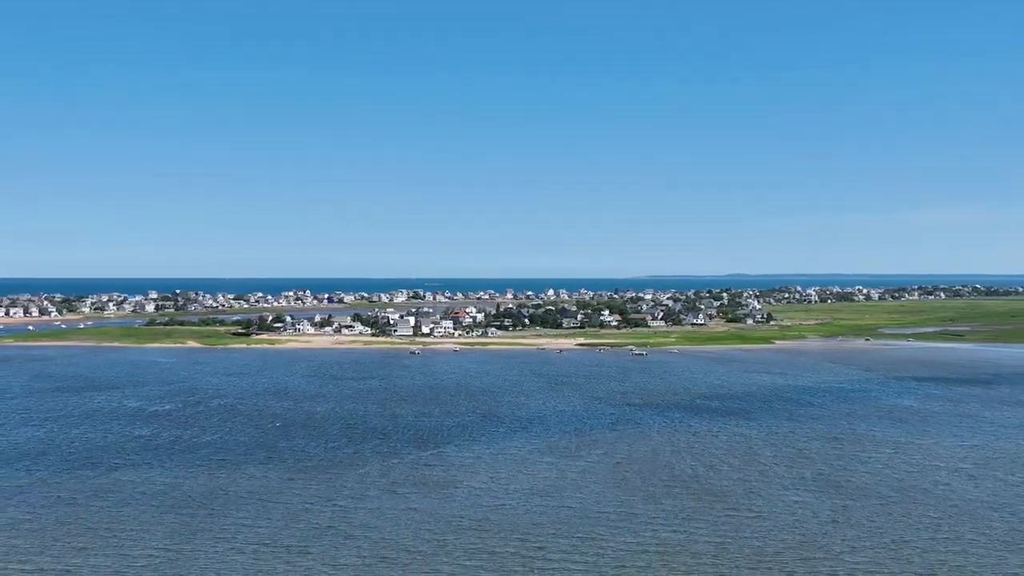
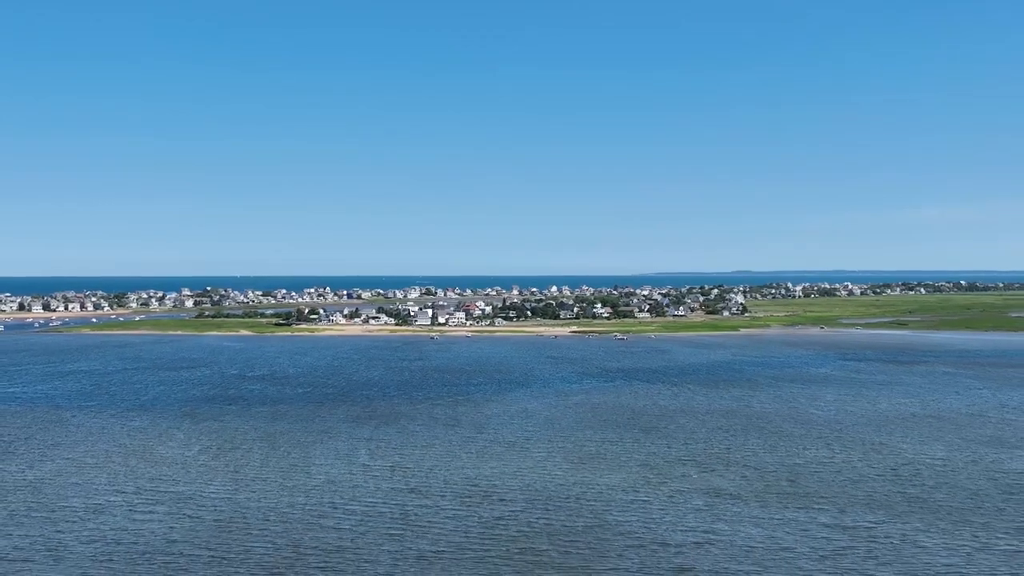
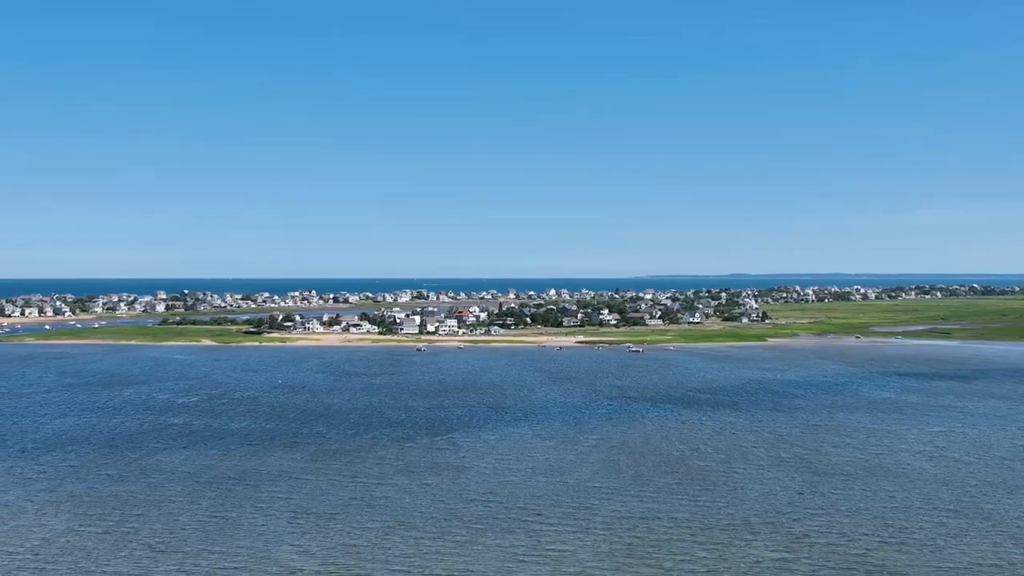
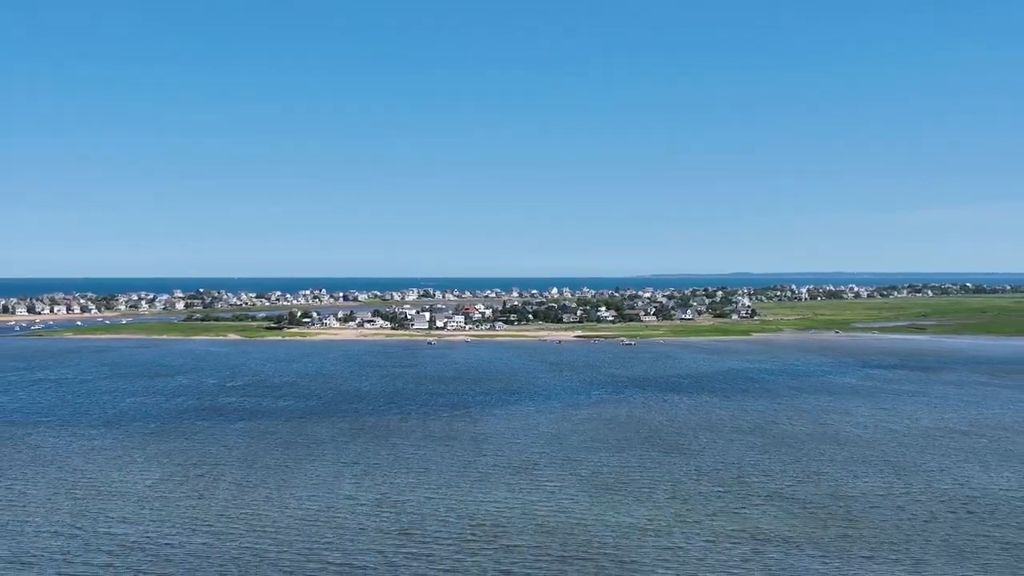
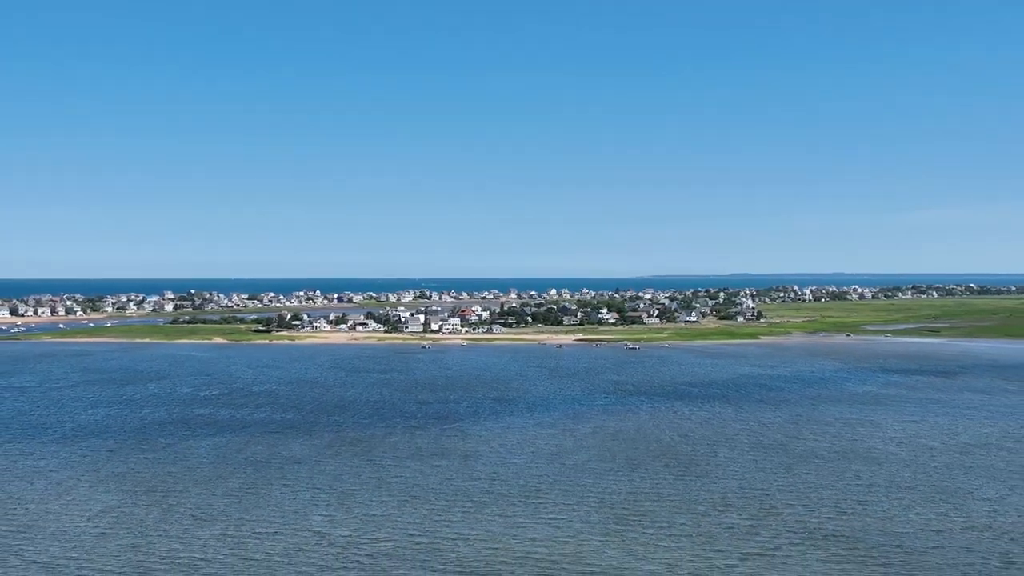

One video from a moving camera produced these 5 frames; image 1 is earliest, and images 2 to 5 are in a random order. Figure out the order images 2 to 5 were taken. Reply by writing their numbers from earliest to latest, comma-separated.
3, 5, 4, 2
